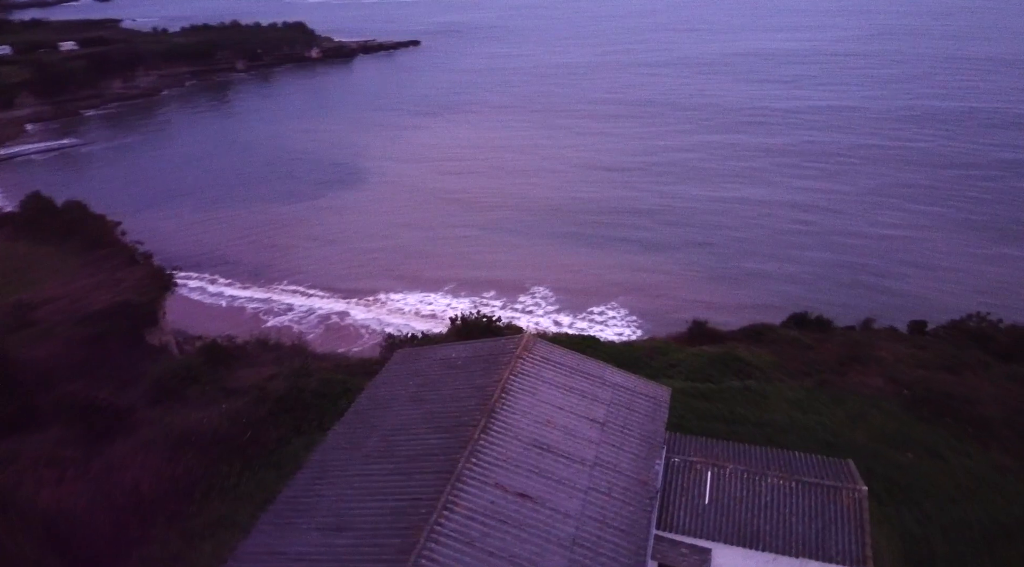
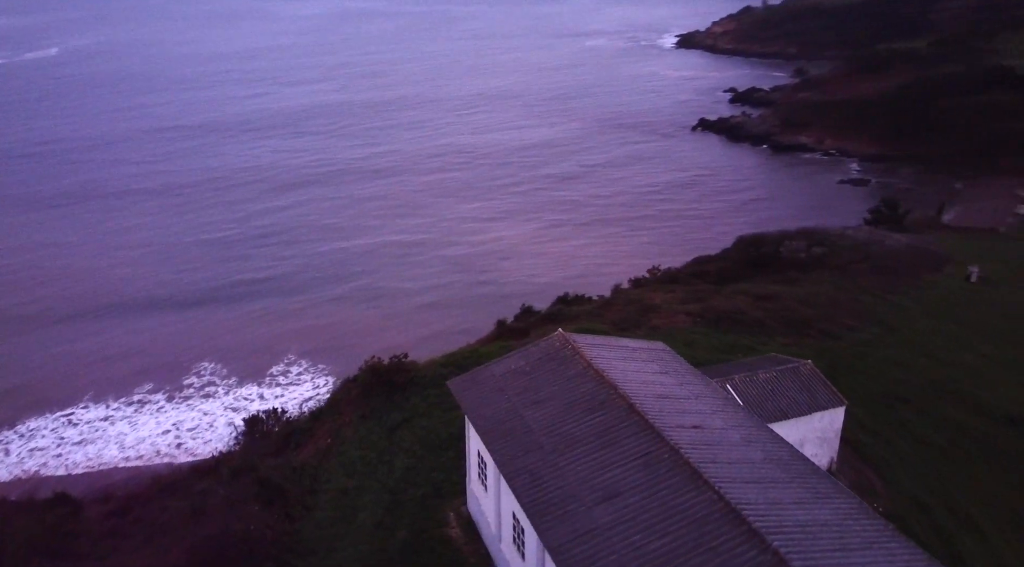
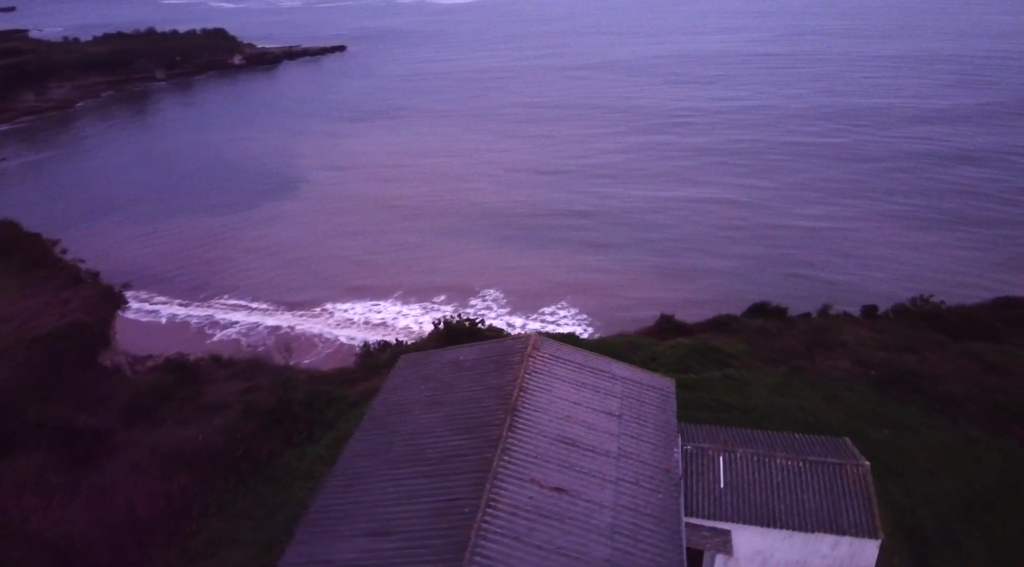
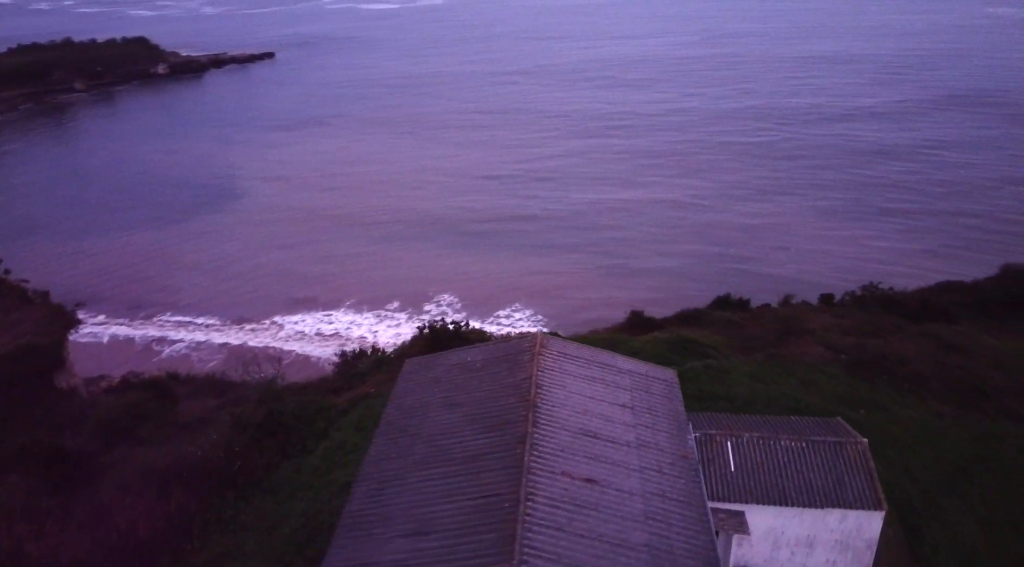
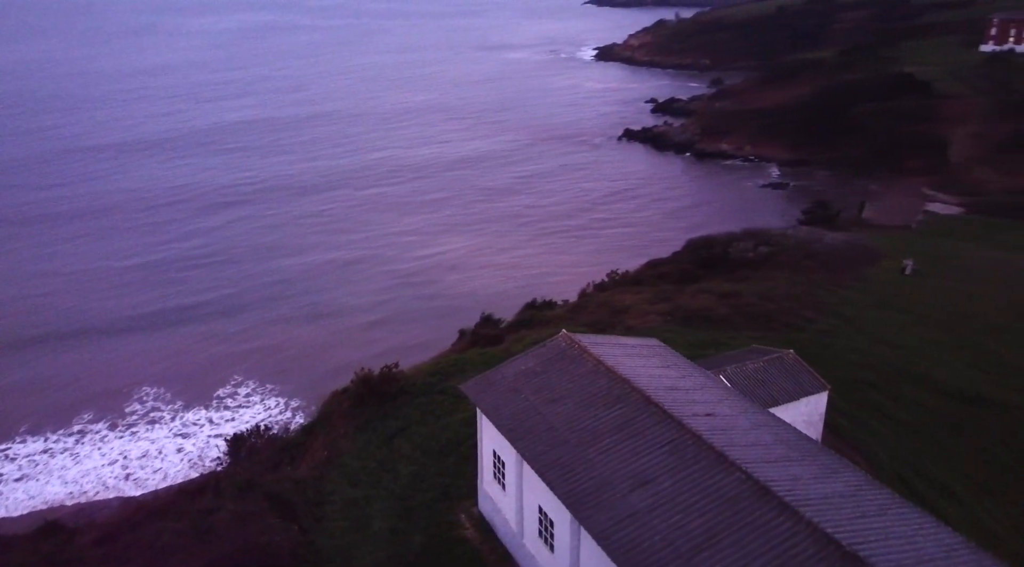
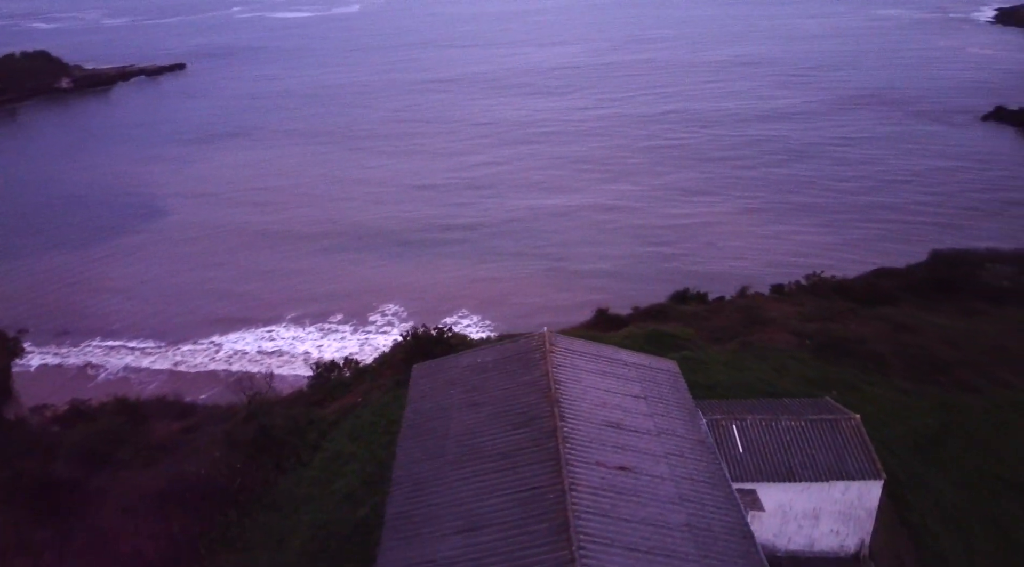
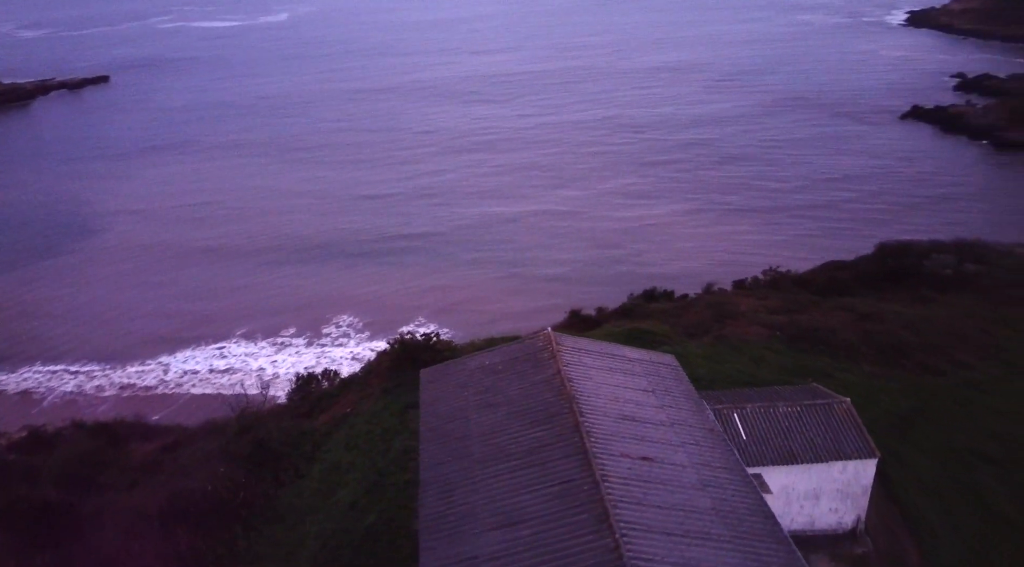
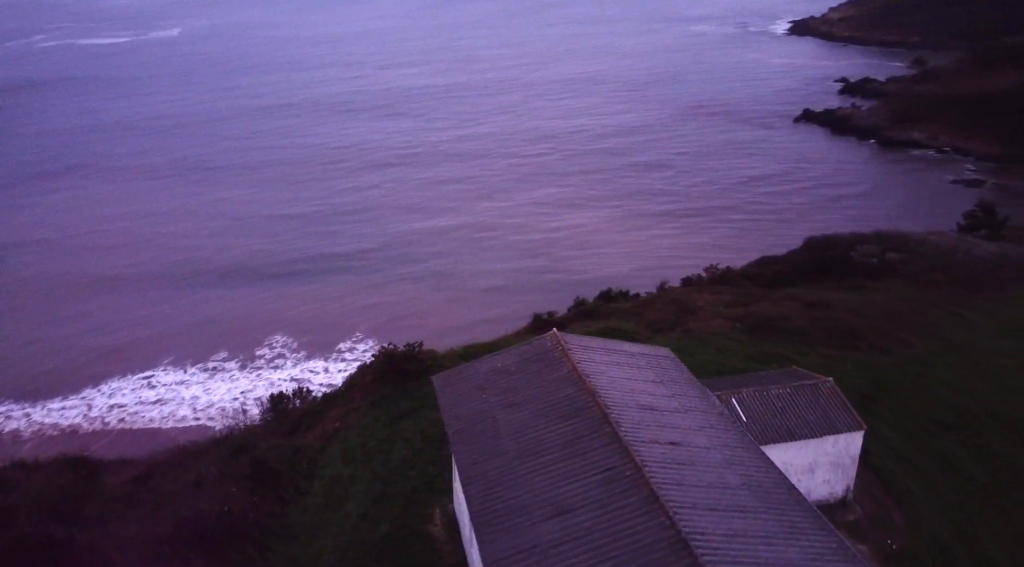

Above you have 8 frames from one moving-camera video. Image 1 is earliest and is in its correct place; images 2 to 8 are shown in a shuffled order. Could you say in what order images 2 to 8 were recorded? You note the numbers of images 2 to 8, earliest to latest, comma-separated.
3, 4, 6, 7, 8, 2, 5
